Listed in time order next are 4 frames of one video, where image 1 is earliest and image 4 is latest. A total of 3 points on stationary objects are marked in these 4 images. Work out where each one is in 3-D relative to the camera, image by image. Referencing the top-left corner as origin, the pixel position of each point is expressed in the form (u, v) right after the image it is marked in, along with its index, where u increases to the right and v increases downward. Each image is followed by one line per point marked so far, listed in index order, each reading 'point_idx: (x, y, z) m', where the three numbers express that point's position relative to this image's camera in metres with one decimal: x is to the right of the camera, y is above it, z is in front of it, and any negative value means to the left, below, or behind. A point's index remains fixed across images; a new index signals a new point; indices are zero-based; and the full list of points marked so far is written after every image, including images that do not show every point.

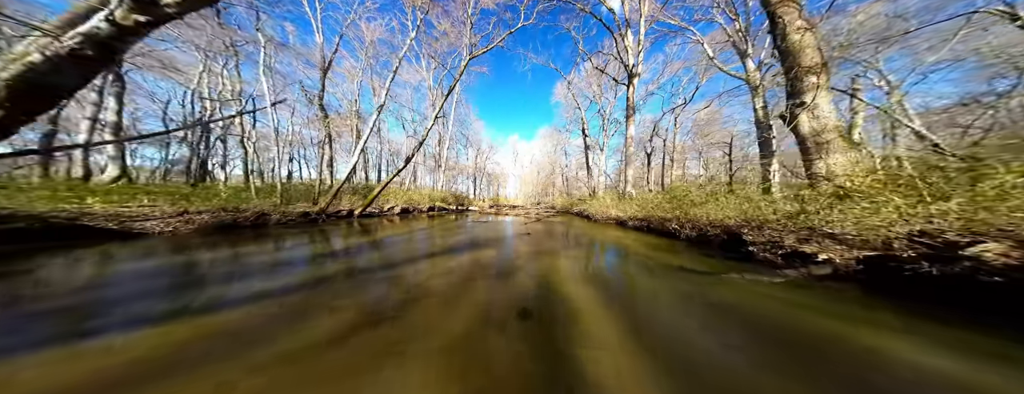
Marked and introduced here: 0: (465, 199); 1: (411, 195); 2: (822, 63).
0: (-3.3, -0.2, +13.9) m
1: (-4.3, +0.1, +8.4) m
2: (+4.0, +1.7, +2.6) m
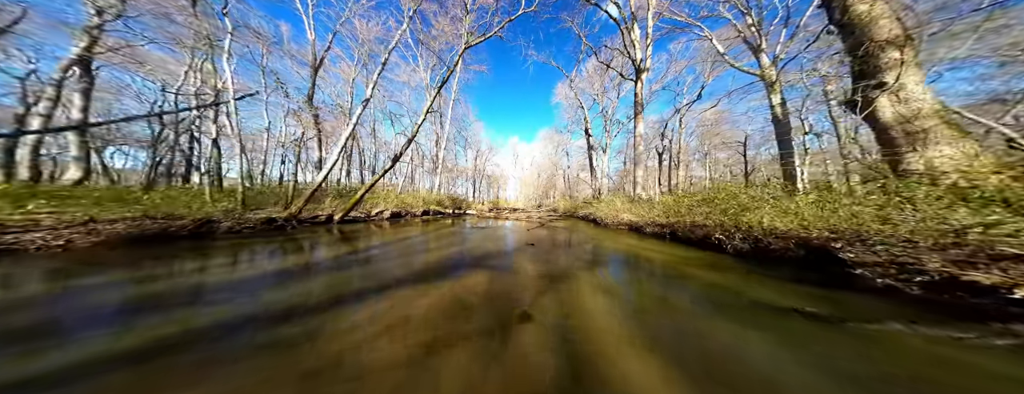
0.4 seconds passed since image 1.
0: (-3.3, -0.3, +13.3) m
1: (-4.3, 0.0, +7.9) m
2: (+4.0, +1.7, +2.0) m
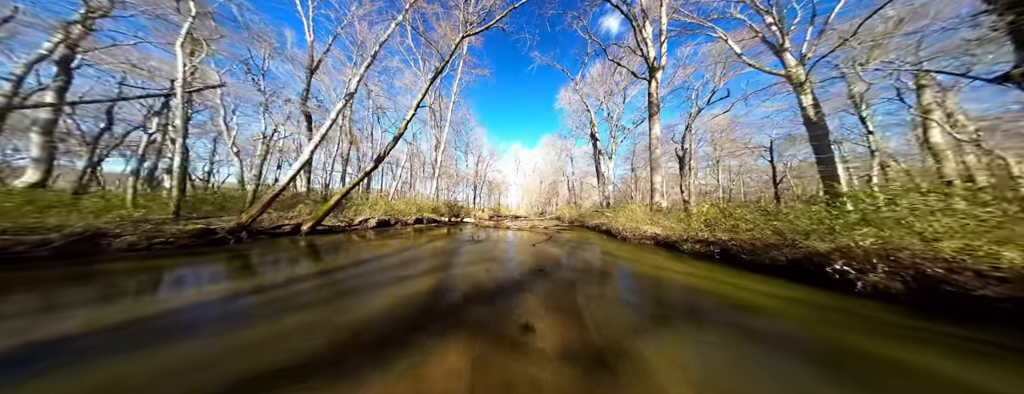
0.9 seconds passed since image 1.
0: (-3.1, -0.8, +12.6) m
1: (-4.2, -0.3, +7.2) m
2: (+4.1, +1.6, +1.3) m
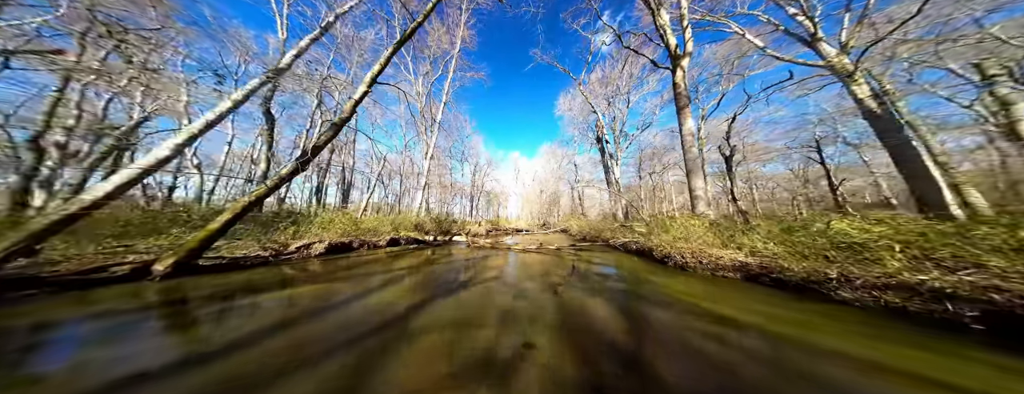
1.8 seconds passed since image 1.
0: (-3.1, -1.5, +11.1) m
1: (-4.2, -0.7, +5.7) m
2: (+4.1, +1.7, 0.0) m
